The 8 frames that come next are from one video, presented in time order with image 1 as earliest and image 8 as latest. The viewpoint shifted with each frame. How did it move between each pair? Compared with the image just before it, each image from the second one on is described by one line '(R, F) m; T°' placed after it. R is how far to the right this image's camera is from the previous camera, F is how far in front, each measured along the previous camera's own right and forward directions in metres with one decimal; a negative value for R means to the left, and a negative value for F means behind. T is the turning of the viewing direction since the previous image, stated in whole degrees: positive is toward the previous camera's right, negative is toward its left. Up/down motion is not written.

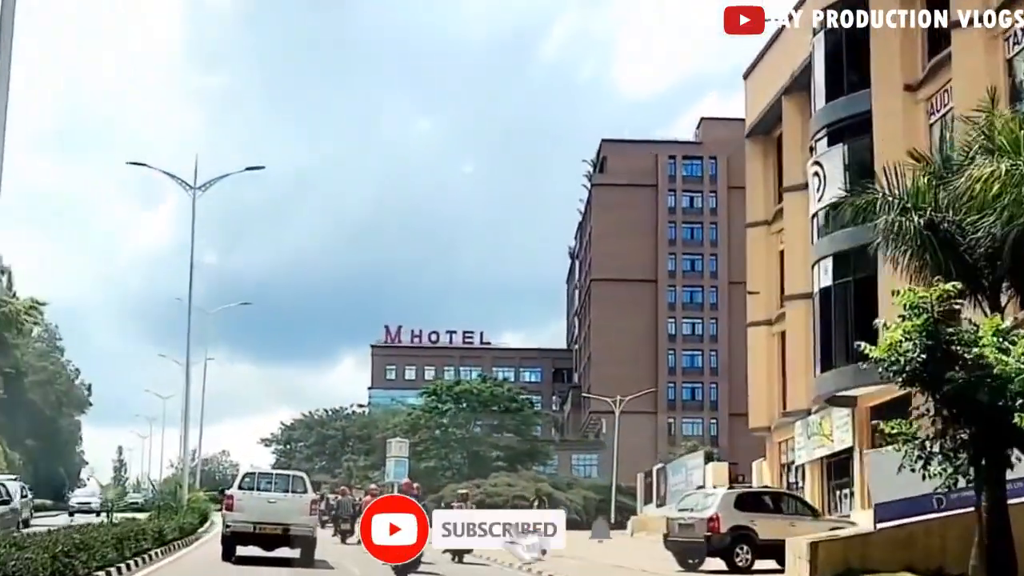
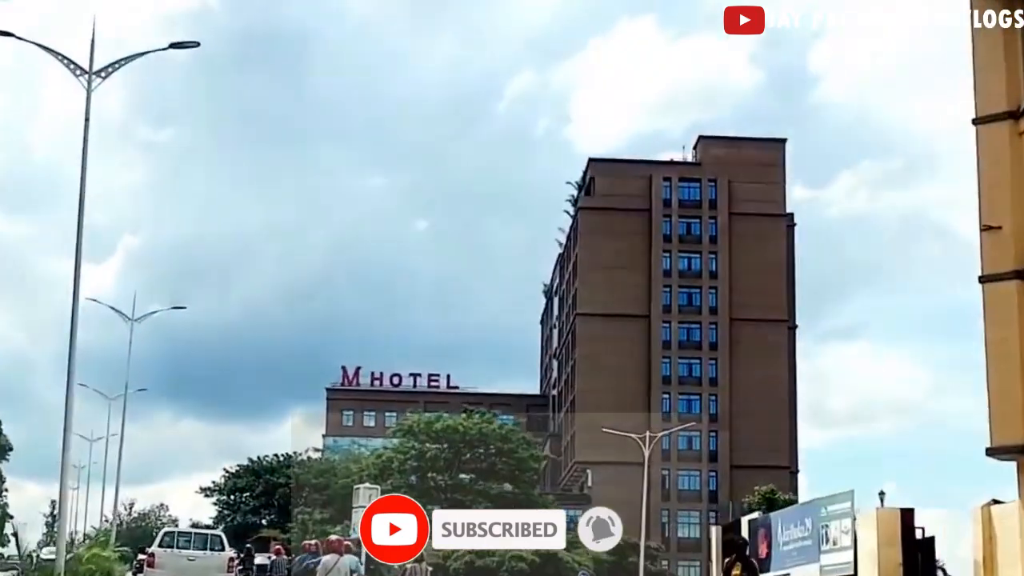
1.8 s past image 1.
(-1.1, +7.4) m; +2°
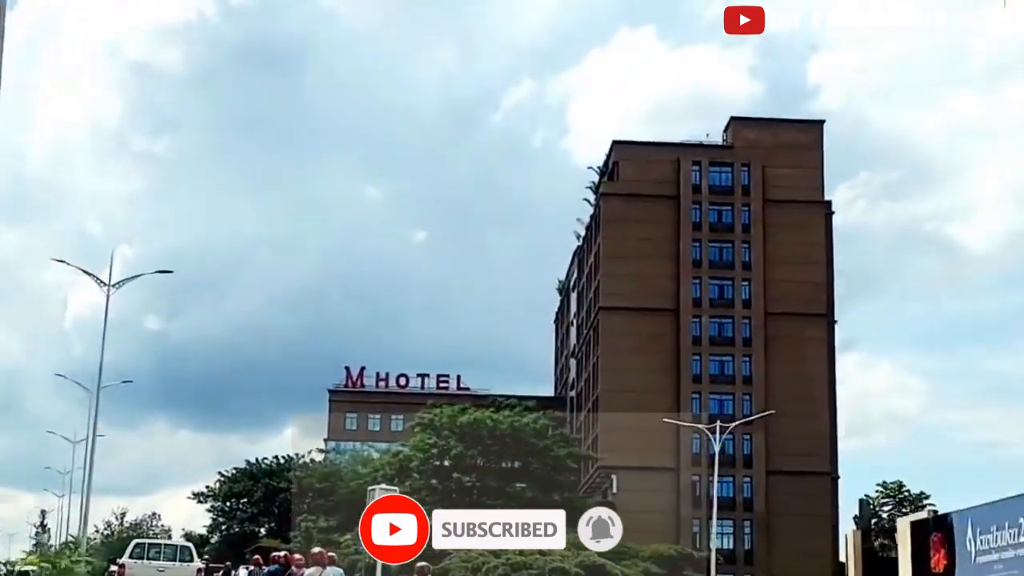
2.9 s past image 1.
(-0.9, +4.4) m; 0°
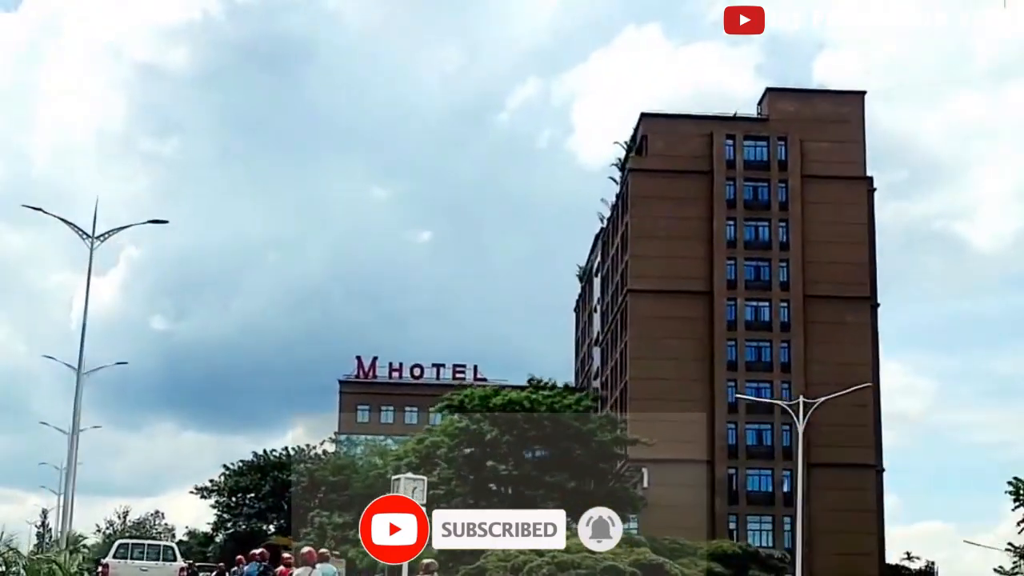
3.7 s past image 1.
(-0.7, +3.4) m; 0°
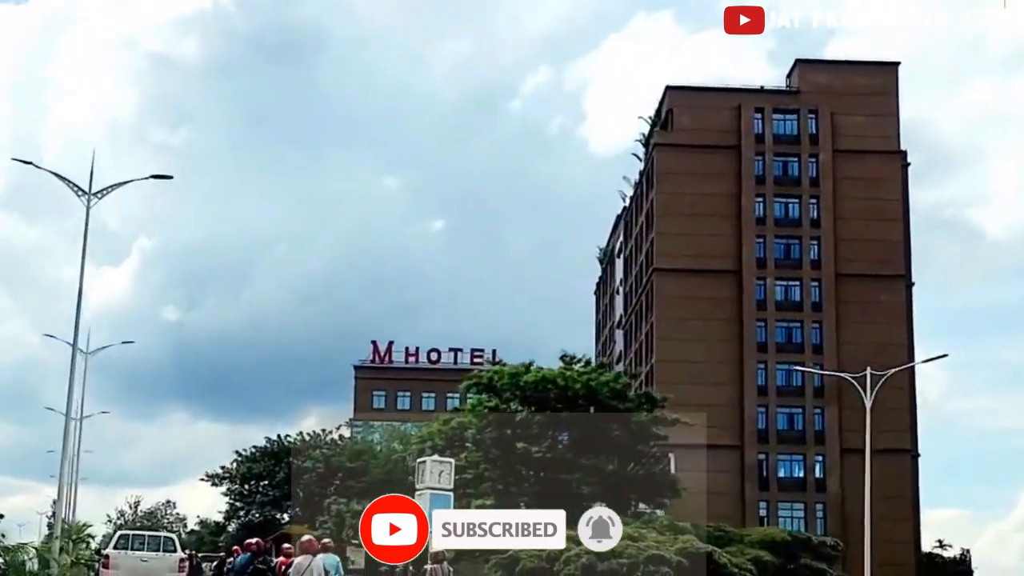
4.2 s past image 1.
(-0.4, +1.9) m; 0°
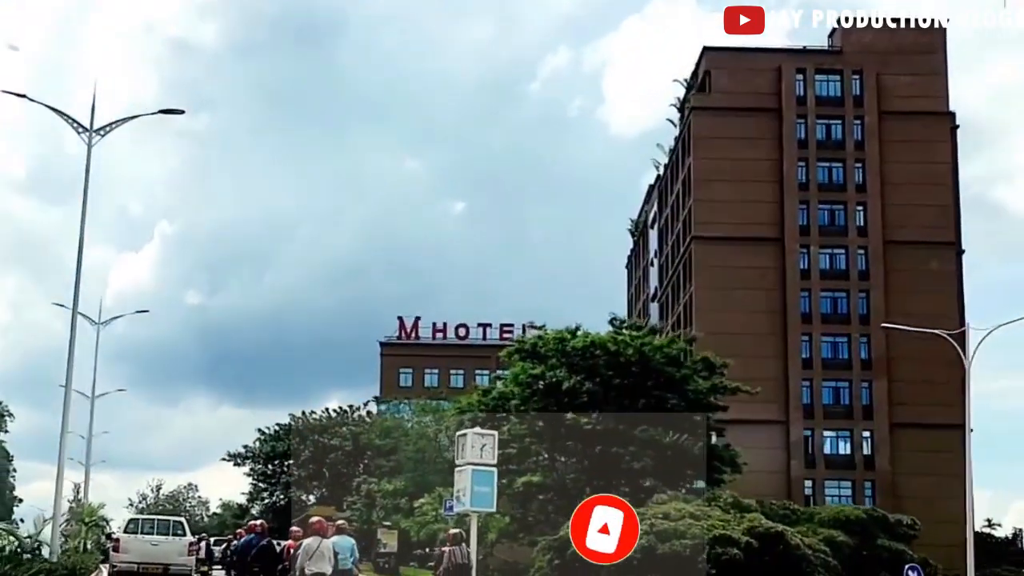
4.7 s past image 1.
(-0.4, +2.1) m; -1°
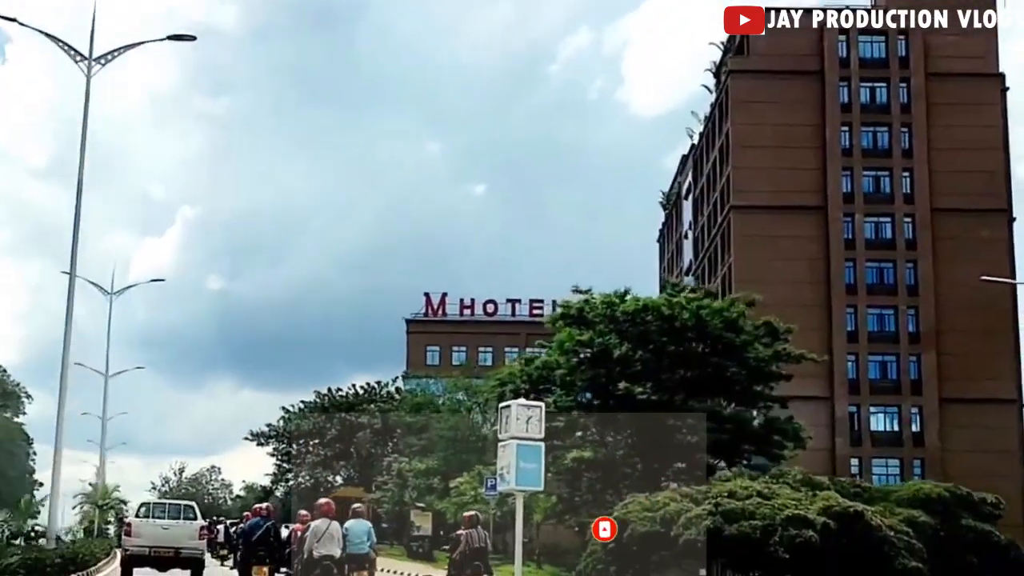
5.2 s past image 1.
(-0.4, +1.9) m; -1°
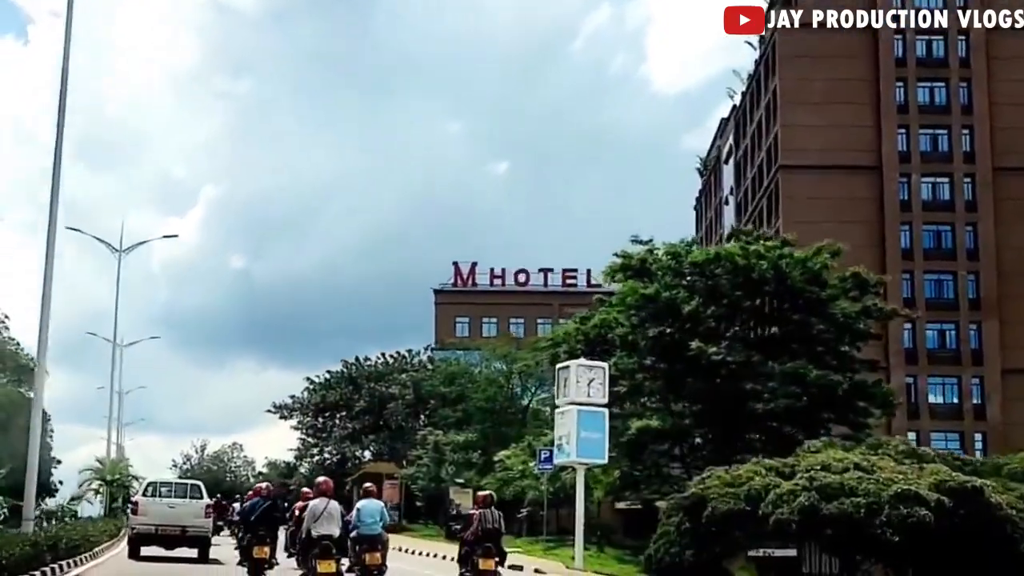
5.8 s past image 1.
(-0.5, +2.5) m; -1°
